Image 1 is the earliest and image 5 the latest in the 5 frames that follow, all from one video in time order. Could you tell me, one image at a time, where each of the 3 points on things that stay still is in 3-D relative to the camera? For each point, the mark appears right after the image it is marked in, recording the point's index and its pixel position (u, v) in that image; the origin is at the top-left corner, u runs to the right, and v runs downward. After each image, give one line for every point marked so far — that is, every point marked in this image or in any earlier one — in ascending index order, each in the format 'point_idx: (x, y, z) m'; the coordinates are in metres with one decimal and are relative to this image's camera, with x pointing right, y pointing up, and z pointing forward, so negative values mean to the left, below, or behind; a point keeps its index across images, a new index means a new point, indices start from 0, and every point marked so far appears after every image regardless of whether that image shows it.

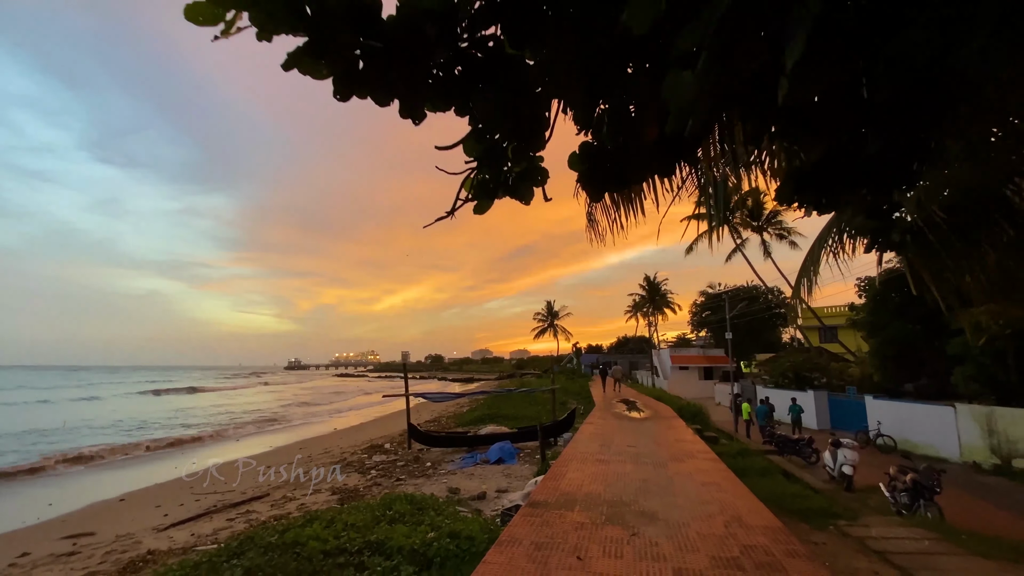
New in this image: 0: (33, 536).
0: (-7.3, -3.8, +8.0) m
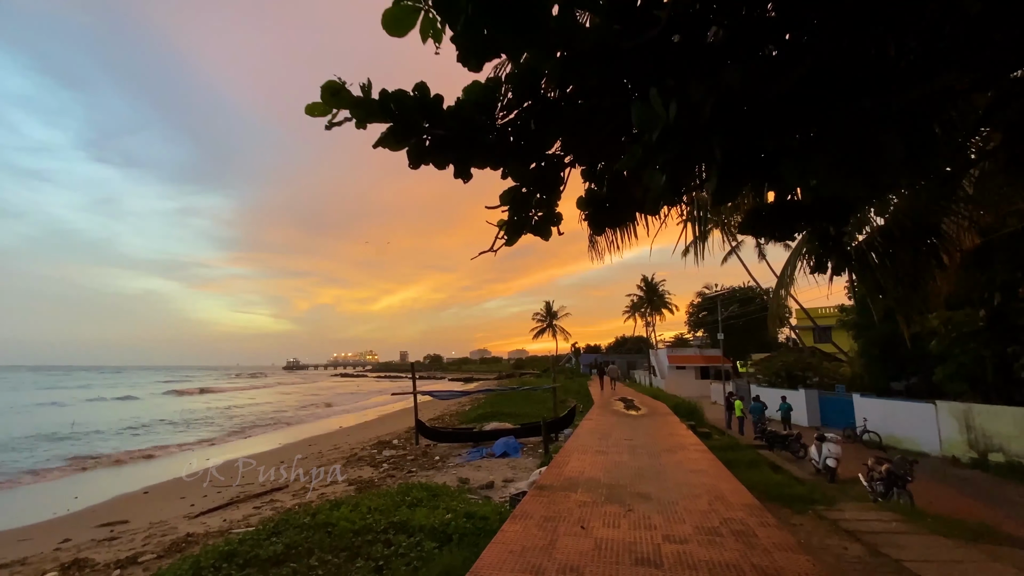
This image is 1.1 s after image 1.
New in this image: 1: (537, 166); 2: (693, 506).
0: (-7.2, -3.9, +8.5) m
1: (+0.1, +0.5, +2.3) m
2: (+1.5, -1.8, +4.4) m
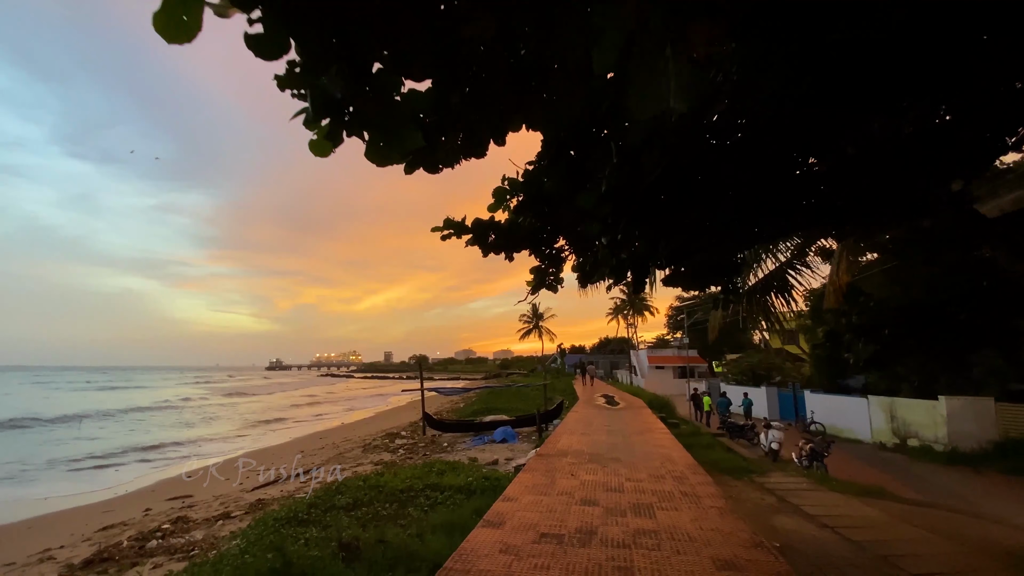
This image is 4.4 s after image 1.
0: (-7.2, -4.1, +10.1) m
1: (+0.3, +0.3, +4.1) m
2: (+1.6, -2.1, +6.3) m
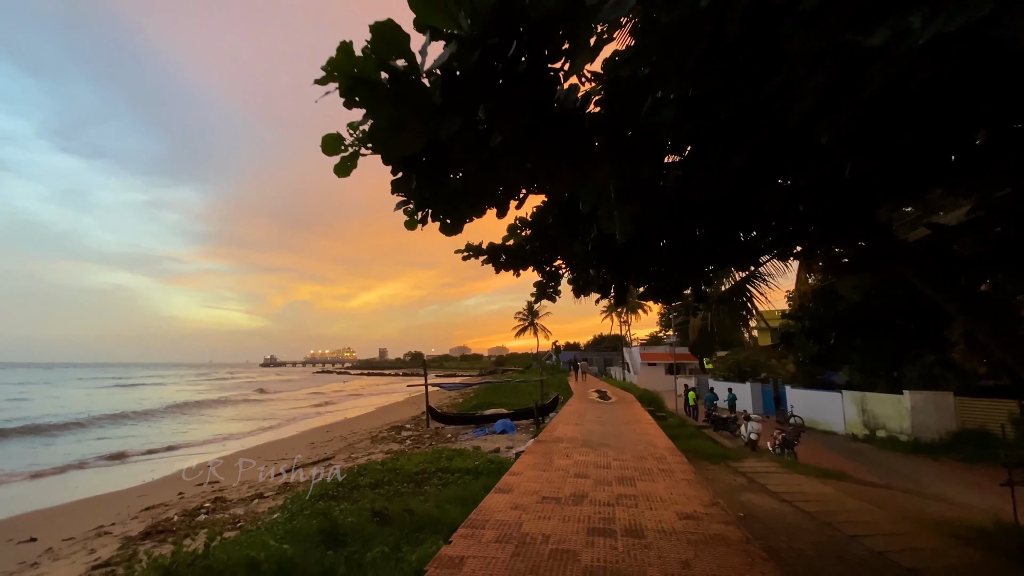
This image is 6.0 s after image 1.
0: (-7.2, -4.2, +11.0) m
1: (+0.3, +0.2, +5.0) m
2: (+1.7, -2.2, +7.2) m
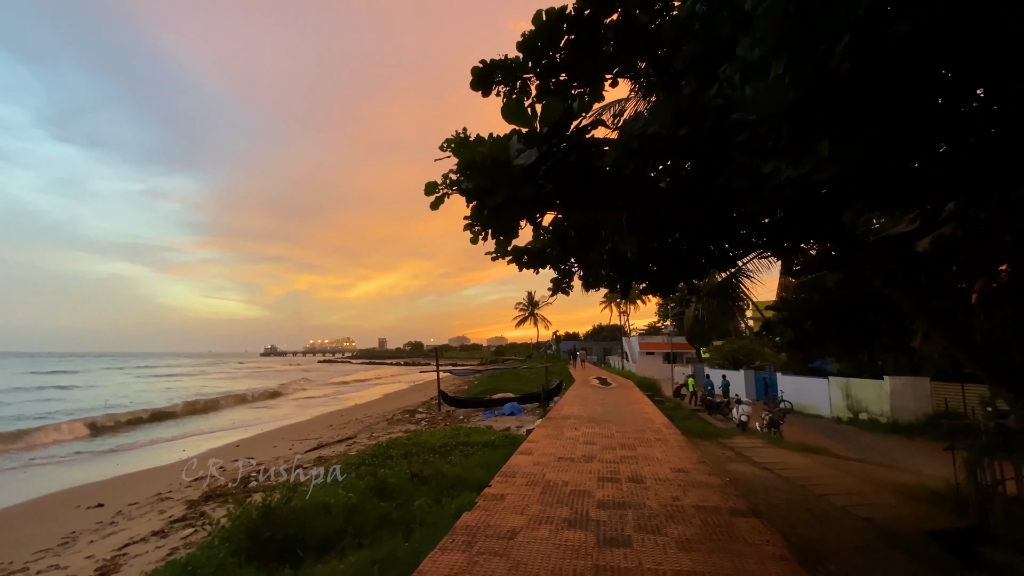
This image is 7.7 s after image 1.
0: (-7.0, -4.0, +12.0) m
1: (+0.6, +0.2, +5.9) m
2: (+1.9, -2.1, +8.2) m
